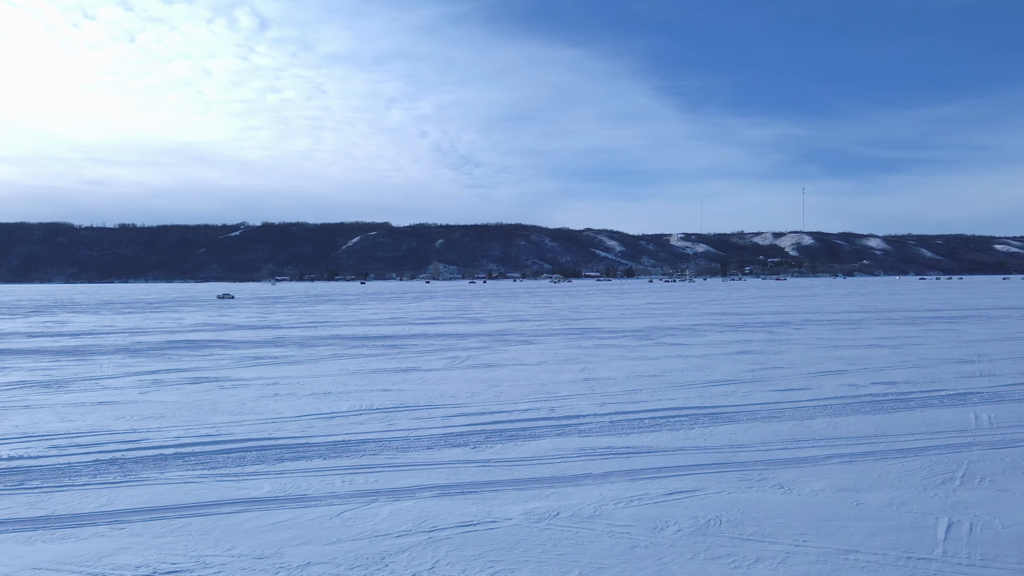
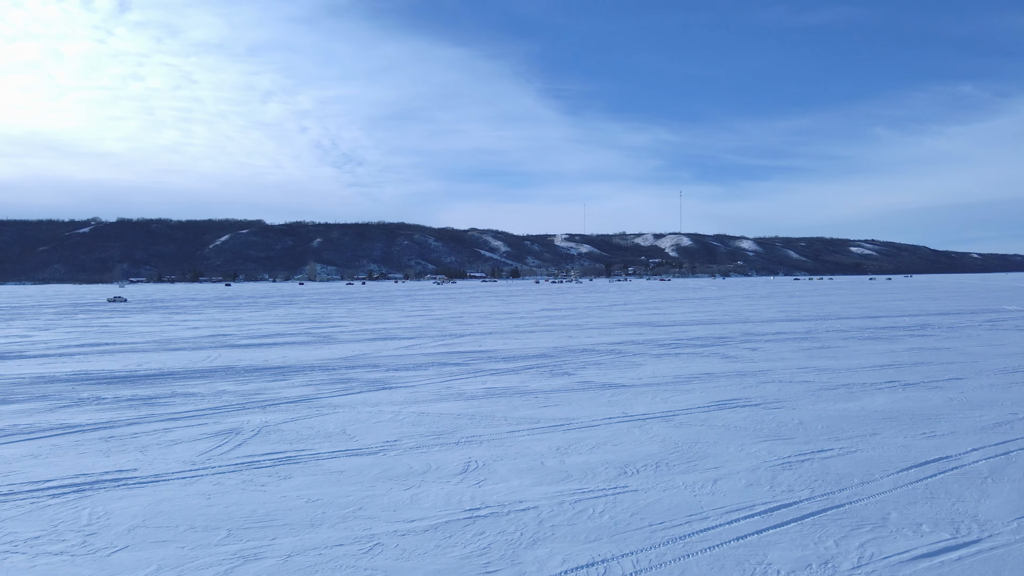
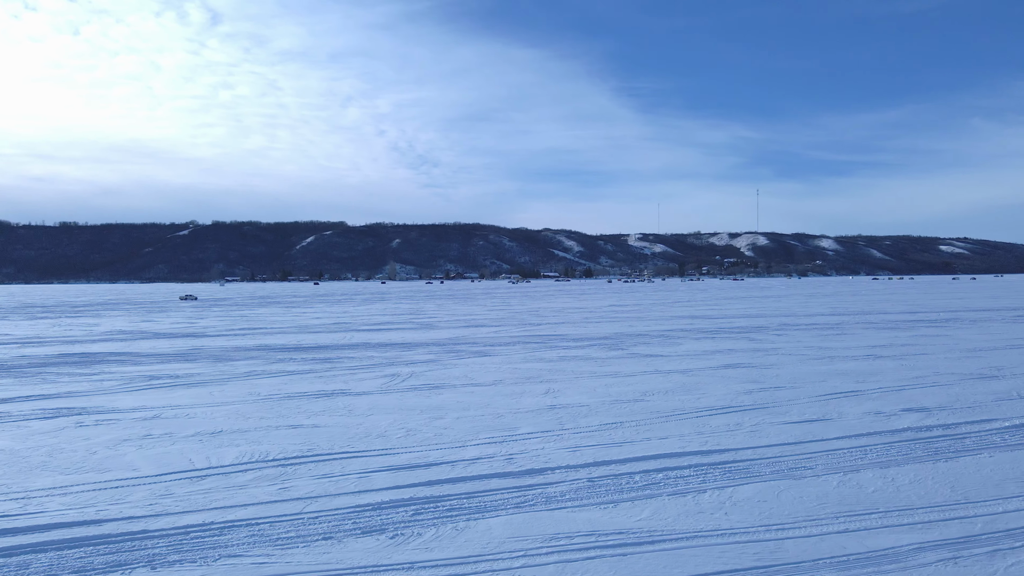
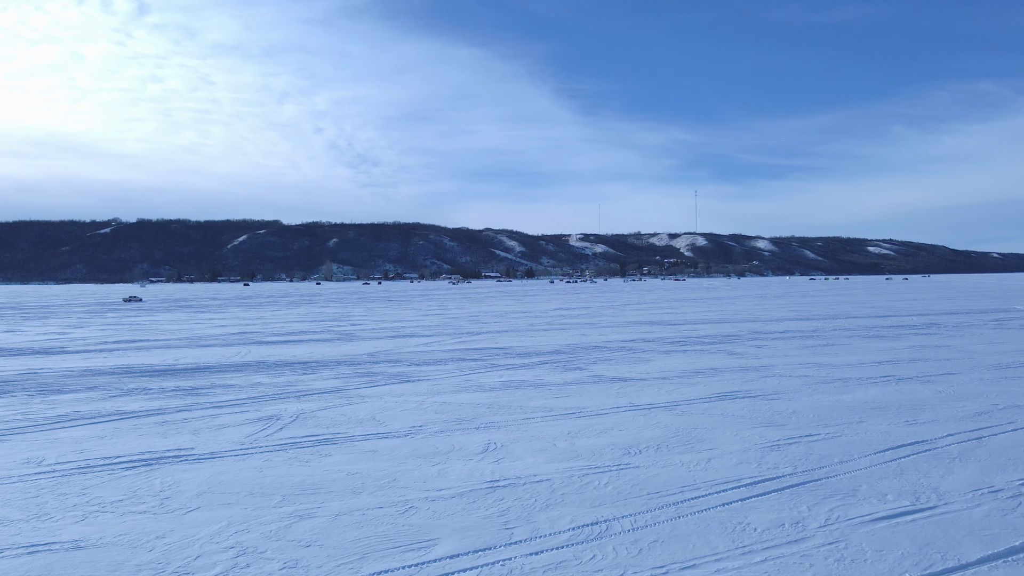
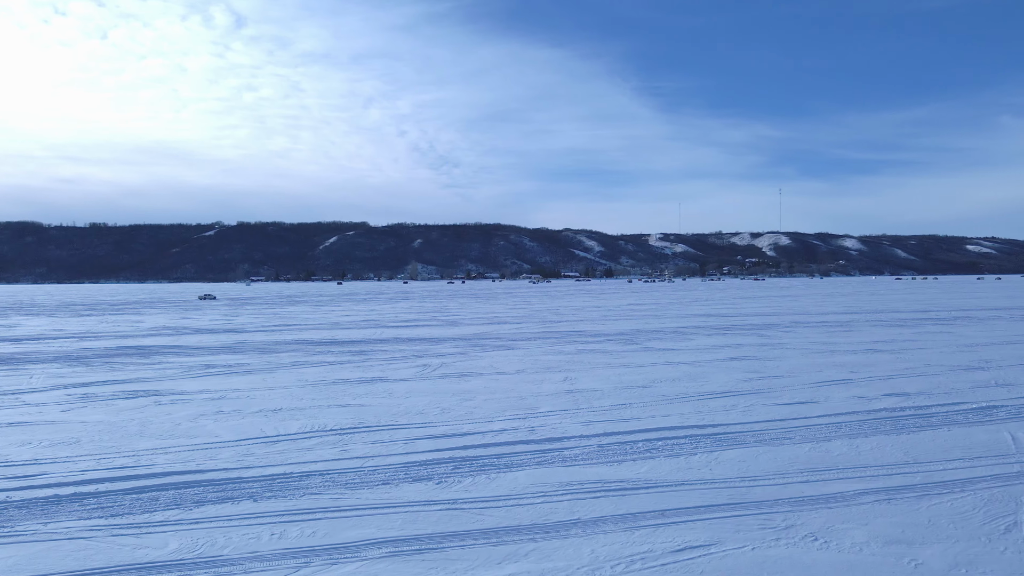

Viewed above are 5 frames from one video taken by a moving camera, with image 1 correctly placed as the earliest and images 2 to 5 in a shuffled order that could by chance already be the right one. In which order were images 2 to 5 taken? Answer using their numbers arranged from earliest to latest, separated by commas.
5, 3, 4, 2
